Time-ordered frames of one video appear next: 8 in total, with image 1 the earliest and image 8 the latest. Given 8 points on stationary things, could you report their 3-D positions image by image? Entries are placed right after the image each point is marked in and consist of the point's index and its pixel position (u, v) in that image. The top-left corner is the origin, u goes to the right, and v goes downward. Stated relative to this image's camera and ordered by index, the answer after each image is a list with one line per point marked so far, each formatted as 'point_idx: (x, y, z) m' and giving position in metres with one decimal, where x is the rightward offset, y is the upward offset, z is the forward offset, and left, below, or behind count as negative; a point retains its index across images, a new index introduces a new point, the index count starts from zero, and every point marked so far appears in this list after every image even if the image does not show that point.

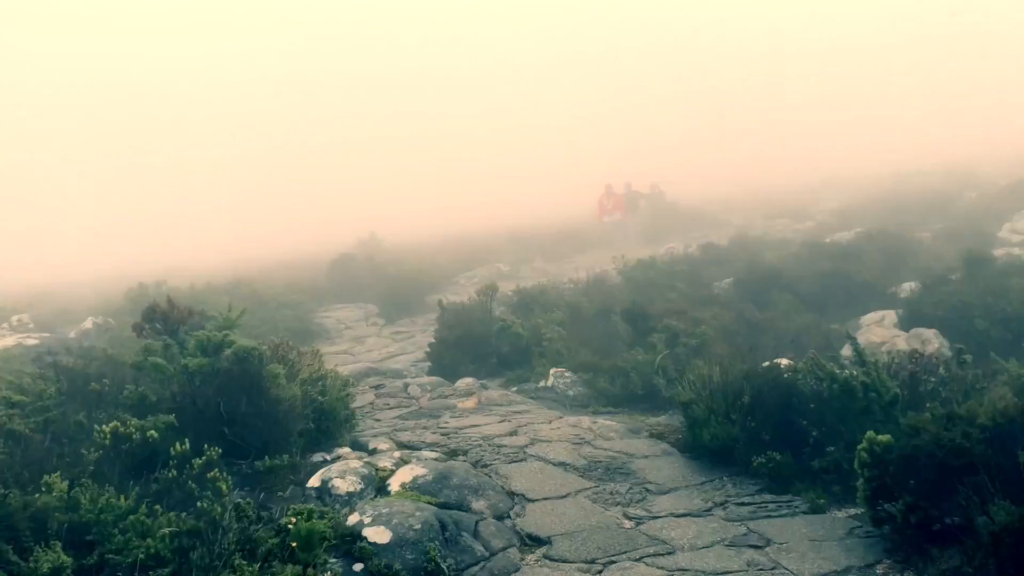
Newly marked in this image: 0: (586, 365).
0: (+1.2, -1.3, +13.4) m
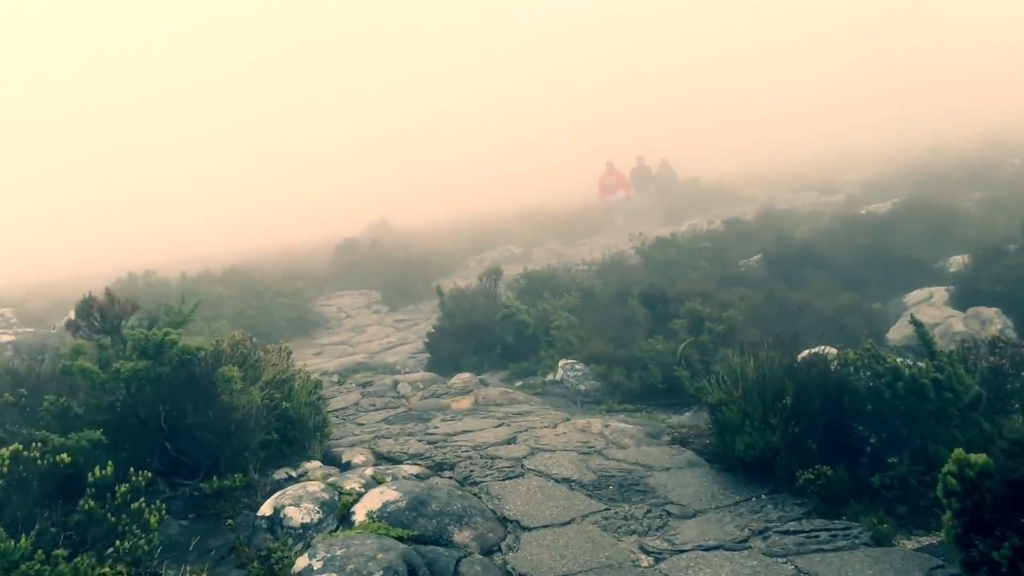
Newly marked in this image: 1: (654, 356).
0: (+1.3, -1.0, +12.0) m
1: (+2.0, -1.0, +11.5) m
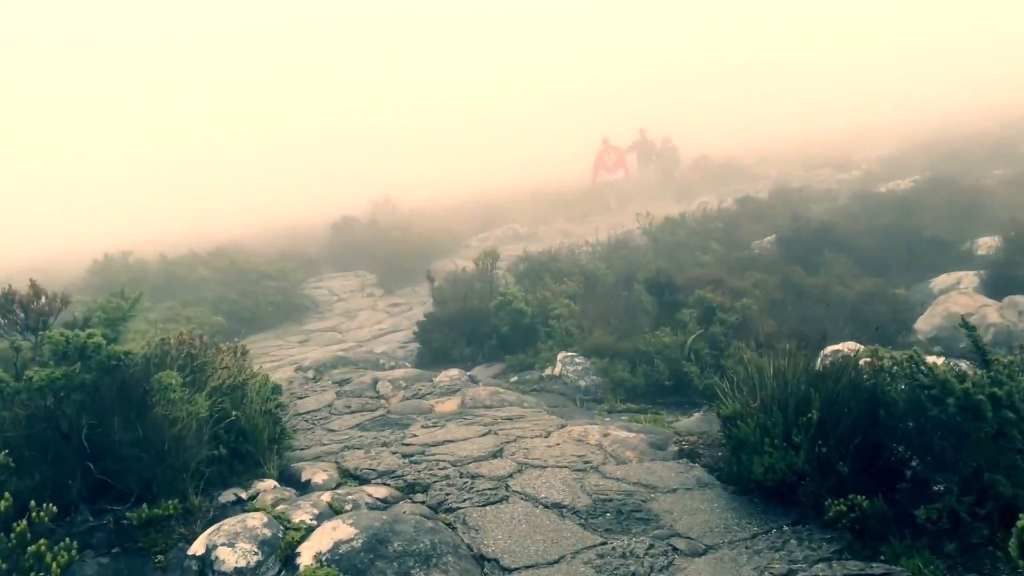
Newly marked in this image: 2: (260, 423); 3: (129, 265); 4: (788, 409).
0: (+1.2, -0.8, +11.0) m
1: (+1.9, -0.8, +10.5) m
2: (-2.1, -1.1, +6.9) m
3: (-7.8, +0.5, +16.7) m
4: (+2.1, -0.9, +6.3) m
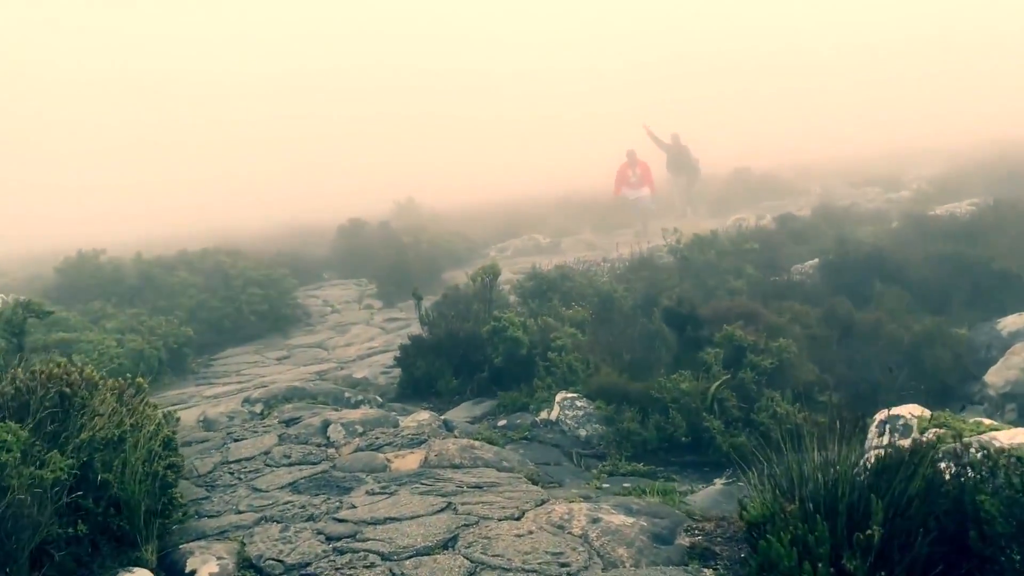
0: (+1.1, -1.1, +9.3) m
1: (+1.8, -1.2, +8.8) m
2: (-2.4, -1.3, +5.3) m
3: (-7.7, +0.5, +15.3) m
4: (+1.8, -1.3, +4.6) m
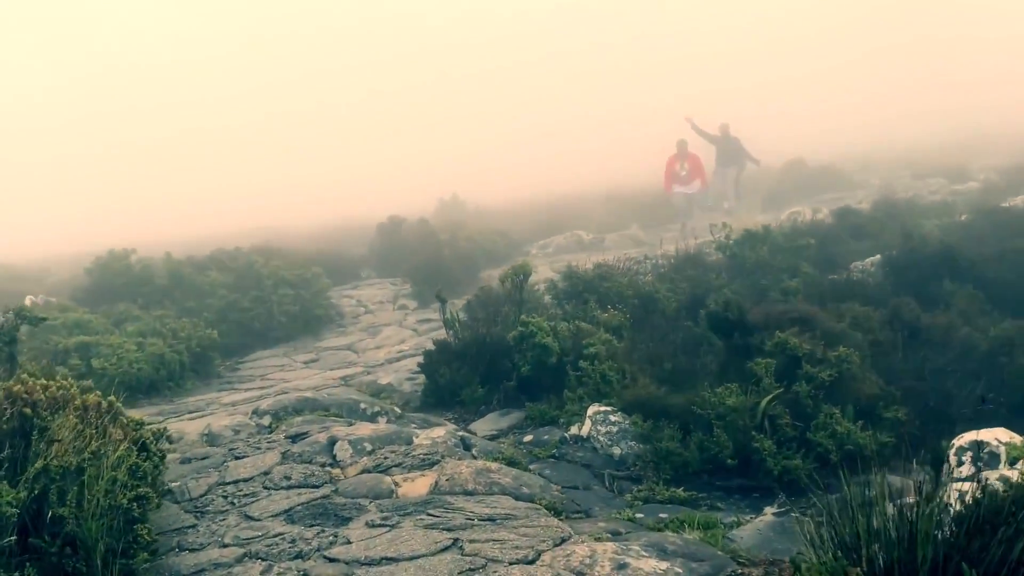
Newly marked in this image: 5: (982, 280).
0: (+1.4, -1.2, +8.5) m
1: (+2.0, -1.2, +7.9) m
2: (-2.4, -1.4, +4.7) m
3: (-7.0, +0.5, +15.0) m
4: (+1.8, -1.3, +3.7) m
5: (+7.3, +0.1, +12.5) m
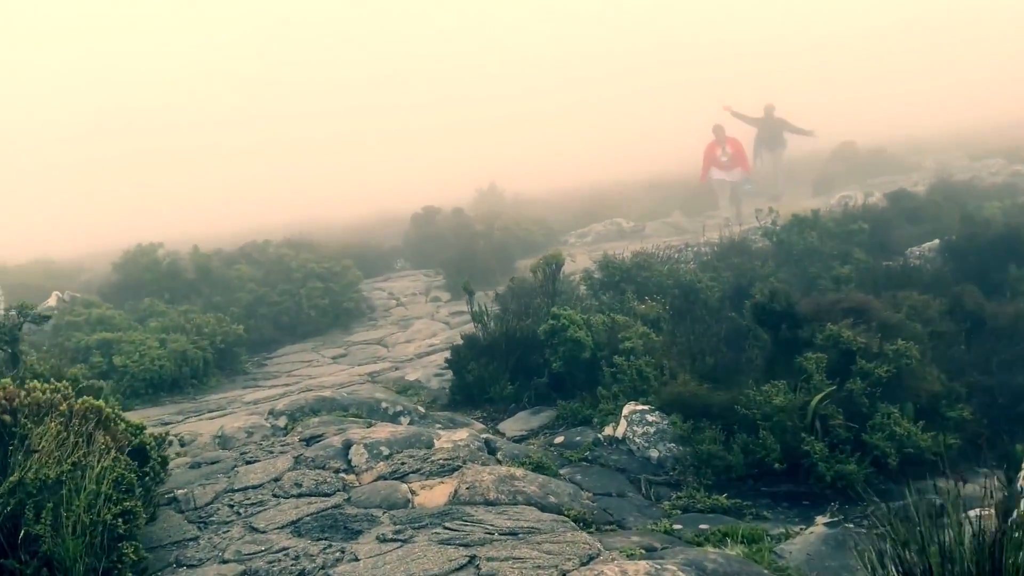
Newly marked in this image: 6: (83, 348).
0: (+1.7, -1.1, +7.9) m
1: (+2.3, -1.1, +7.3) m
2: (-2.3, -1.4, +4.3) m
3: (-6.4, +0.6, +14.8) m
4: (+1.9, -1.3, +3.1) m
5: (+7.7, +0.3, +11.6) m
6: (-5.6, -0.8, +10.6) m
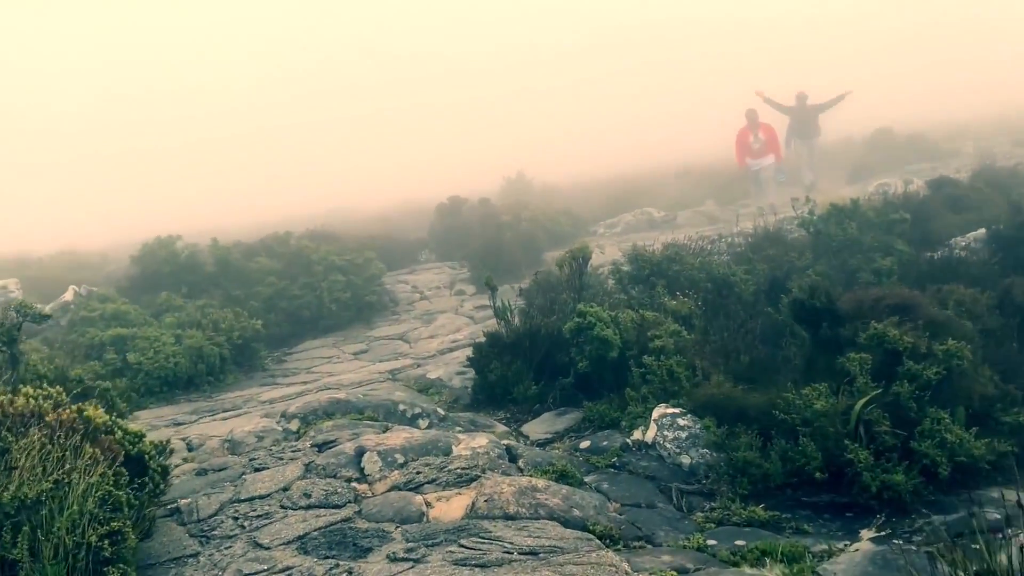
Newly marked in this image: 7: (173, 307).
0: (+1.9, -1.1, +7.4) m
1: (+2.5, -1.1, +6.8) m
2: (-2.2, -1.4, +4.0) m
3: (-5.9, +0.7, +14.6) m
4: (+1.9, -1.3, +2.6) m
5: (+8.1, +0.4, +10.9) m
6: (-5.3, -0.7, +10.4) m
7: (-5.0, -0.3, +12.0) m
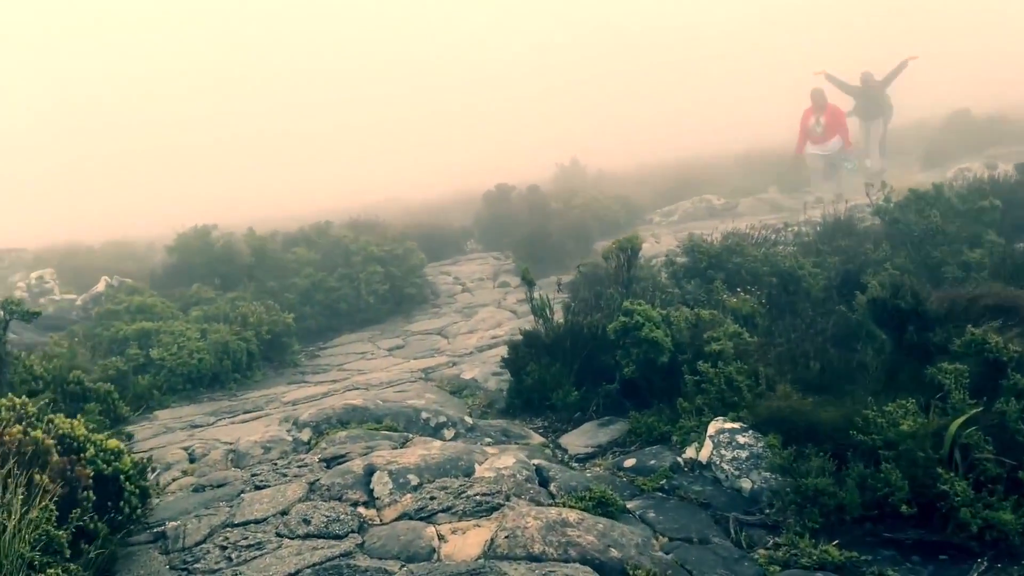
0: (+2.1, -1.0, +6.4) m
1: (+2.7, -1.1, +5.8) m
2: (-2.1, -1.4, +3.3) m
3: (-5.1, +0.9, +14.1) m
4: (+1.9, -1.4, +1.7) m
5: (+8.6, +0.4, +9.5) m
6: (-4.8, -0.6, +10.0) m
7: (-4.4, -0.2, +11.5) m
